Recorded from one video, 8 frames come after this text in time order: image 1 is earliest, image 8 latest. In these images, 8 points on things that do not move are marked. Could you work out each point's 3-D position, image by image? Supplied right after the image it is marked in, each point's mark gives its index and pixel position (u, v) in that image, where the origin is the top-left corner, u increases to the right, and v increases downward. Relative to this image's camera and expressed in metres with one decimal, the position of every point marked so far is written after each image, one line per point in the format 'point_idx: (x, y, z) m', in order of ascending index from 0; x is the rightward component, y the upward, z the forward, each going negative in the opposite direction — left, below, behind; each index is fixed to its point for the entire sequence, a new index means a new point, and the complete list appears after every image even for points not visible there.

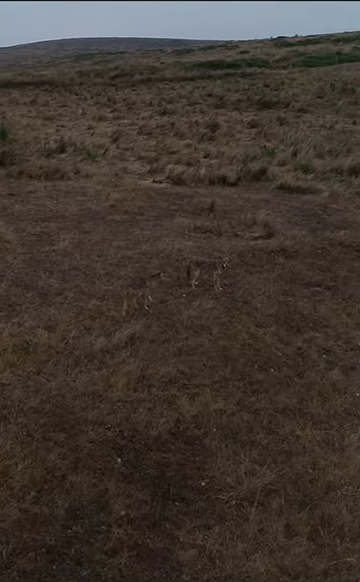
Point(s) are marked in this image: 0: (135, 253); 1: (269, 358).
0: (-0.5, +0.4, +8.0) m
1: (+0.7, -0.5, +5.7) m
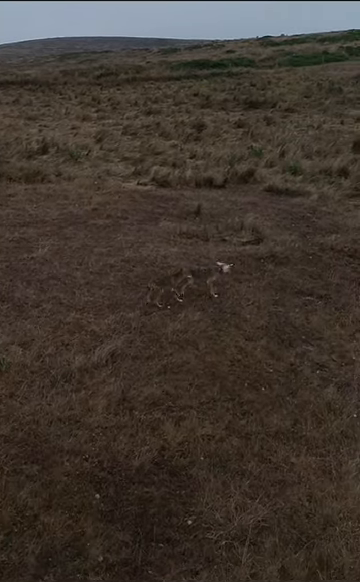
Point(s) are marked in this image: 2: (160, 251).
0: (-0.7, +0.3, +7.6) m
1: (+0.6, -0.6, +5.4) m
2: (-0.2, +0.5, +8.0) m
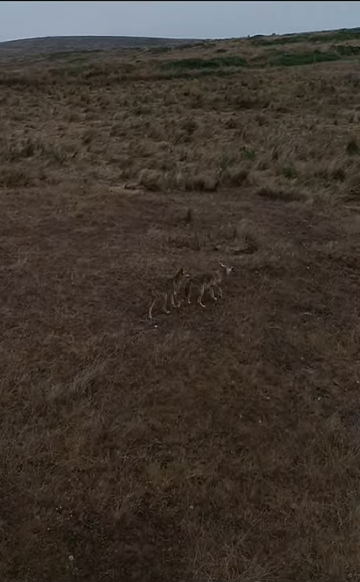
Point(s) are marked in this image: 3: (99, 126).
0: (-0.8, +0.2, +7.1) m
1: (+0.5, -0.8, +4.9) m
2: (-0.3, +0.3, +7.5) m
3: (-2.3, +4.6, +19.8) m
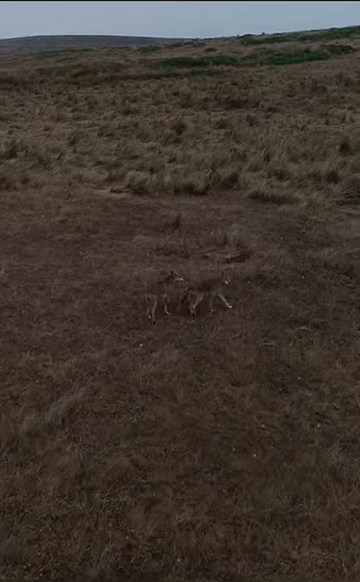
0: (-0.9, +0.1, +6.7) m
1: (+0.4, -0.9, +4.5) m
2: (-0.5, +0.2, +7.1) m
3: (-2.6, +4.5, +19.4) m
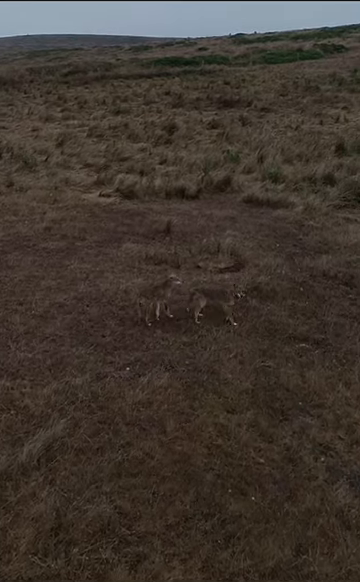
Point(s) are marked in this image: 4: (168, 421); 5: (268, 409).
0: (-1.0, -0.1, +6.2) m
1: (+0.4, -1.0, +4.0) m
2: (-0.5, +0.1, +6.7) m
3: (-2.8, +4.4, +18.9) m
4: (-0.1, -0.8, +4.3) m
5: (+0.6, -0.8, +4.7) m
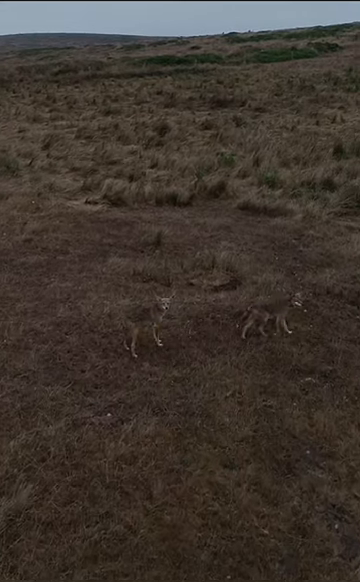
0: (-1.0, -0.2, +5.6) m
1: (+0.3, -1.2, +3.4) m
2: (-0.6, -0.1, +6.0) m
3: (-3.0, +4.2, +18.2) m
4: (-0.1, -1.0, +3.7) m
5: (+0.5, -1.0, +4.1) m
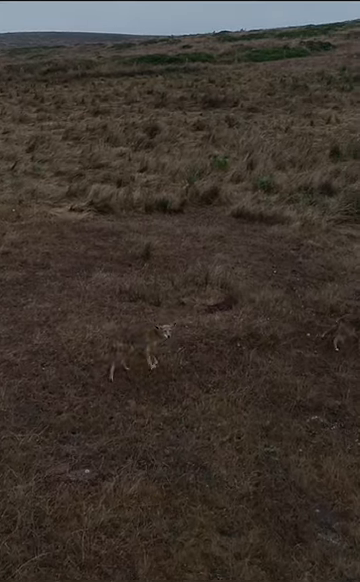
0: (-1.1, -0.4, +5.0) m
1: (+0.3, -1.4, +2.8) m
2: (-0.7, -0.3, +5.4) m
3: (-3.2, +4.0, +17.6) m
4: (-0.2, -1.2, +3.1) m
5: (+0.5, -1.1, +3.5) m
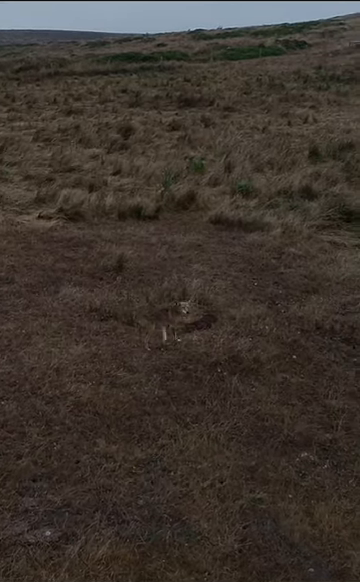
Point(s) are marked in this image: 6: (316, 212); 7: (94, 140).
0: (-1.3, -0.6, +4.5) m
1: (+0.2, -1.5, +2.4) m
2: (-0.9, -0.4, +4.9) m
3: (-3.8, +3.9, +17.0) m
4: (-0.3, -1.3, +2.6) m
5: (+0.4, -1.3, +3.1) m
6: (+1.8, +1.1, +9.5) m
7: (-1.8, +3.2, +15.0) m
